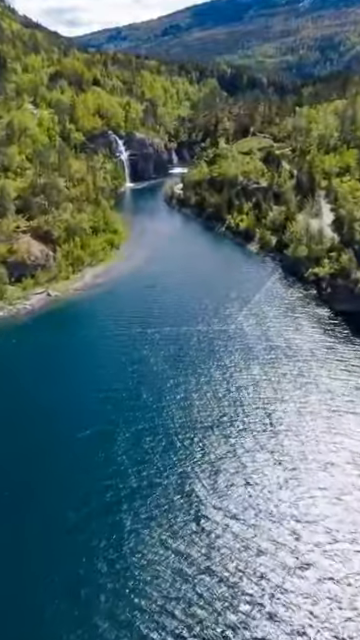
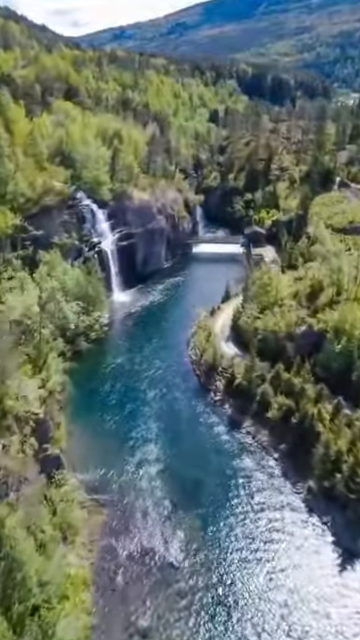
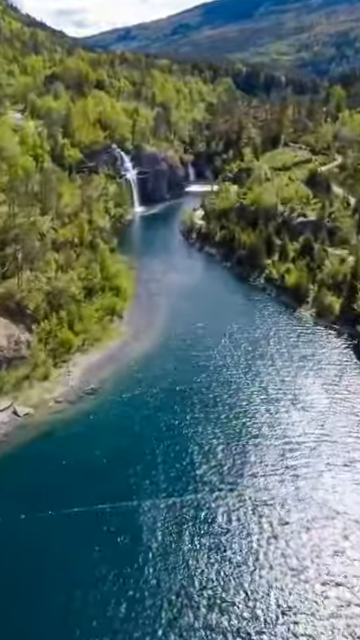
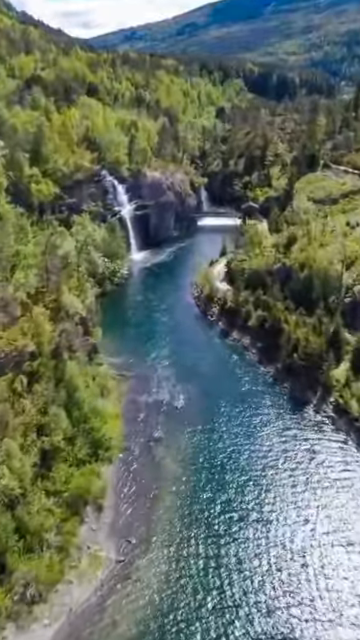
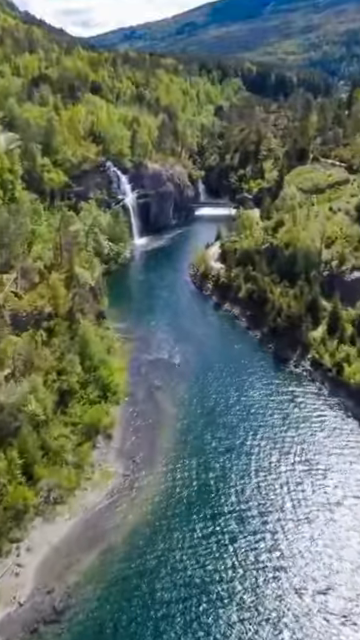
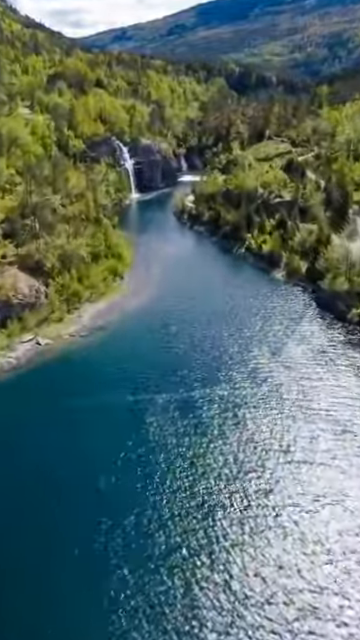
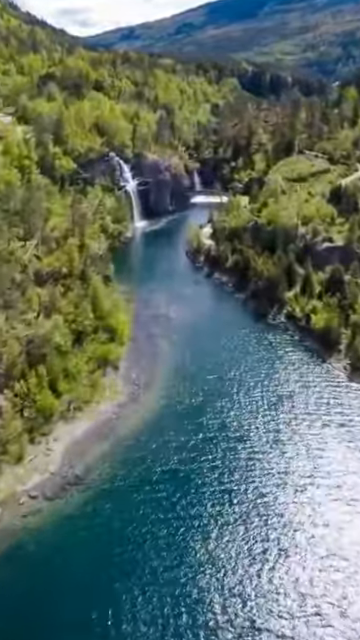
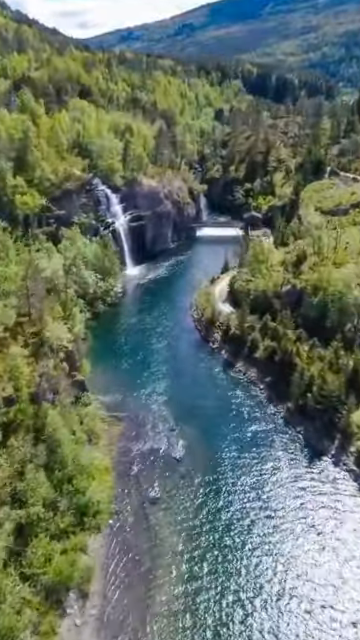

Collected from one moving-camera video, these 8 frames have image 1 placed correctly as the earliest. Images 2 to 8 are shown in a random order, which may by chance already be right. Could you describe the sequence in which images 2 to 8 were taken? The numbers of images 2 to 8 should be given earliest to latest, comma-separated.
6, 3, 7, 5, 4, 8, 2
